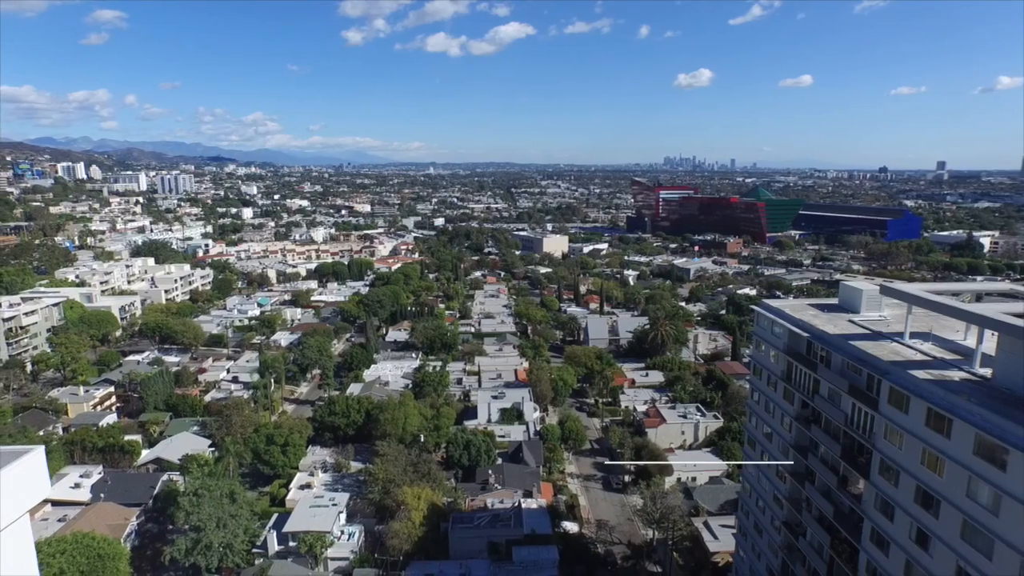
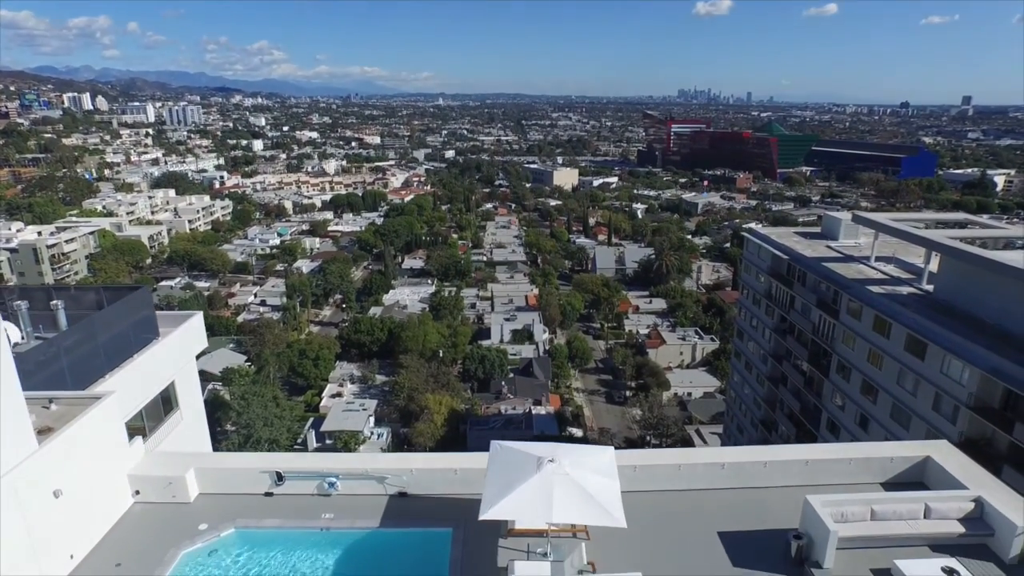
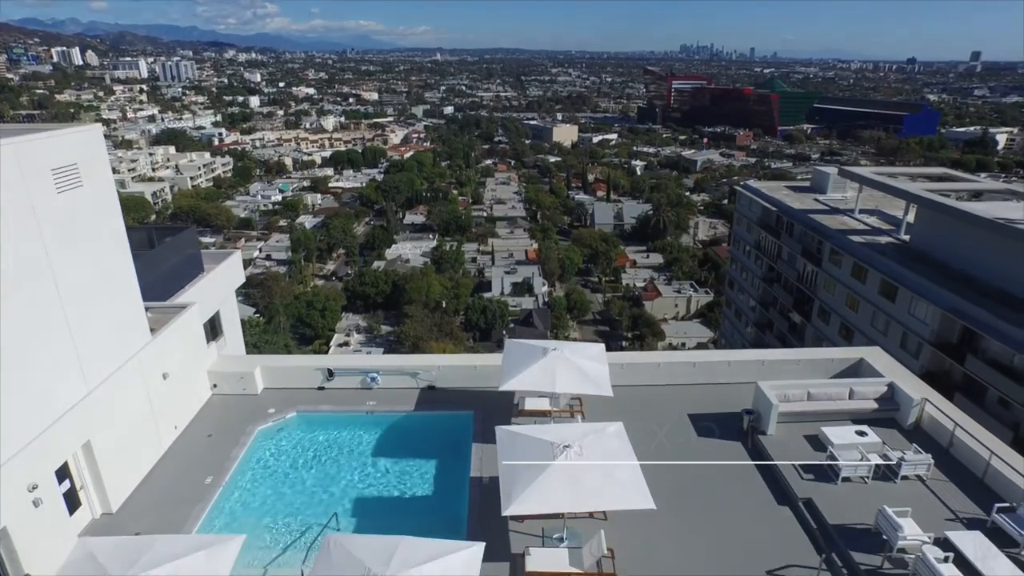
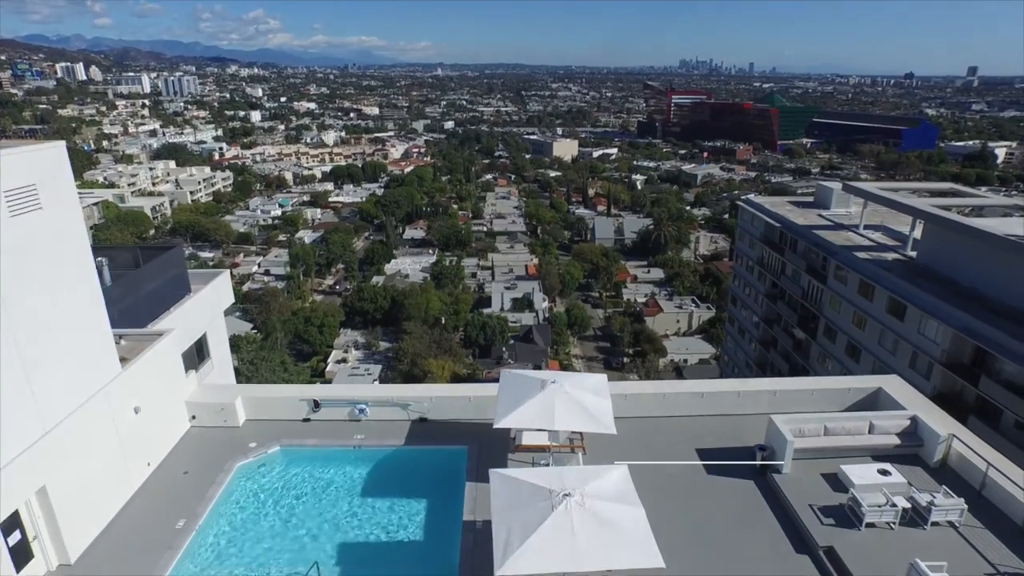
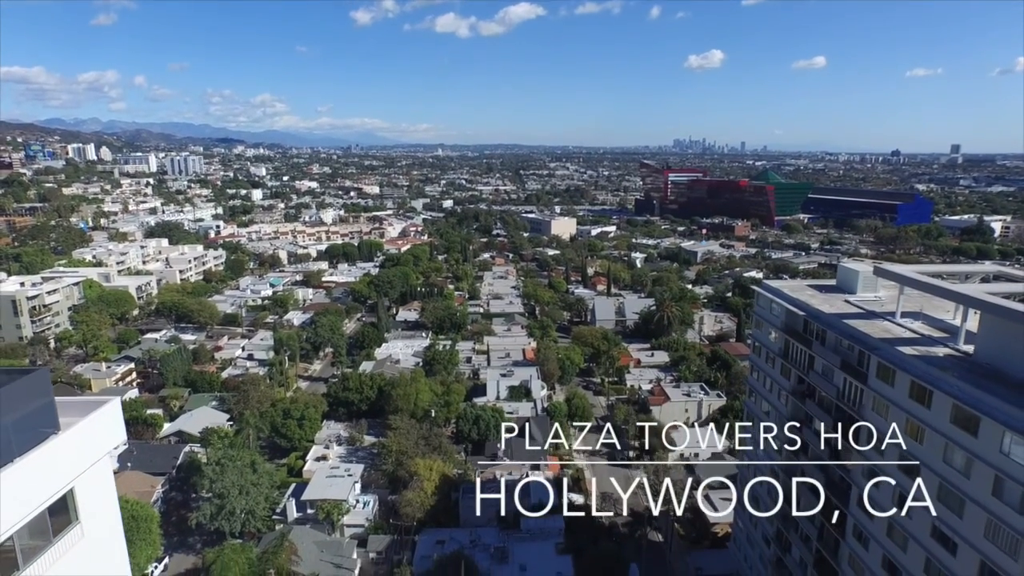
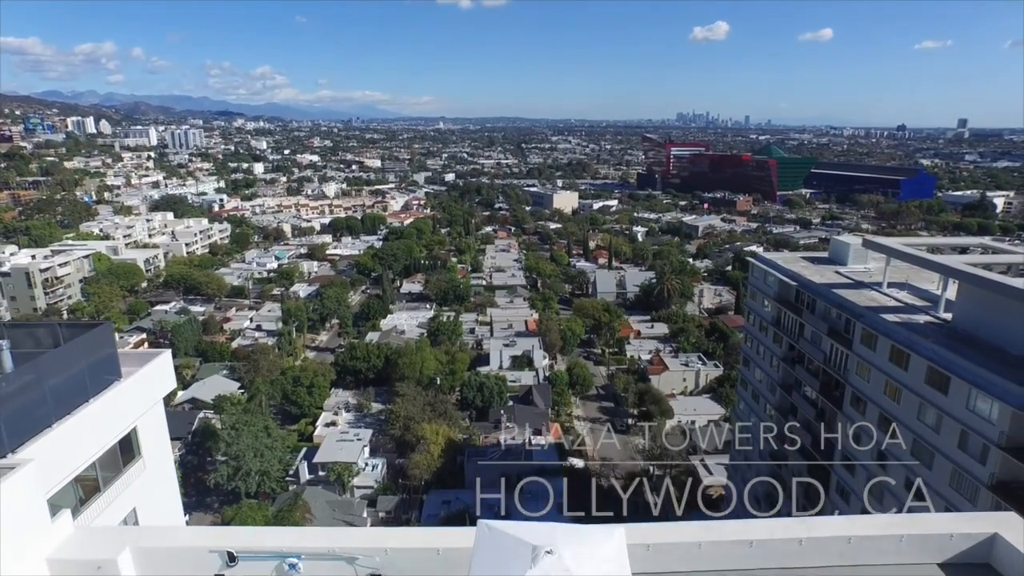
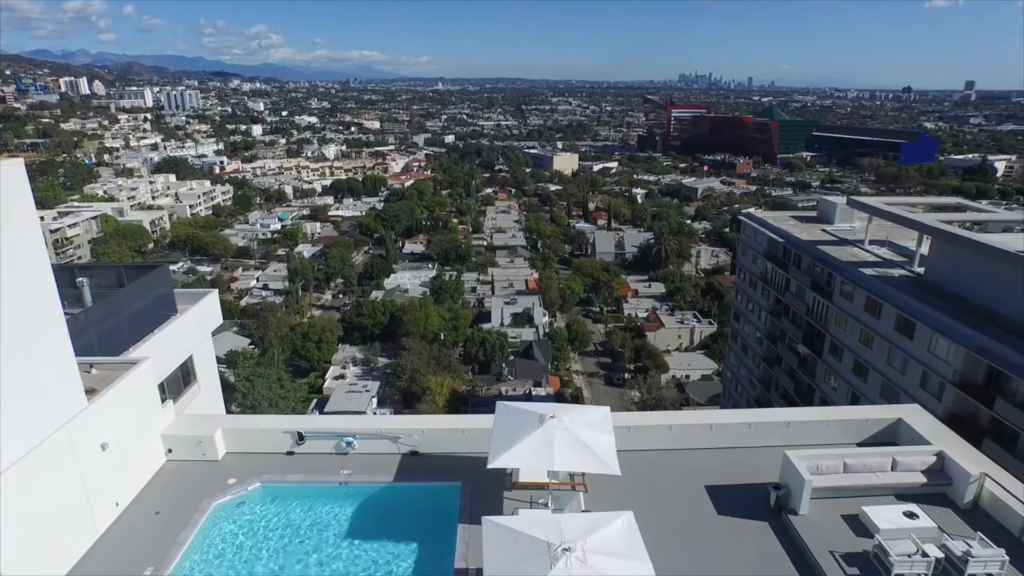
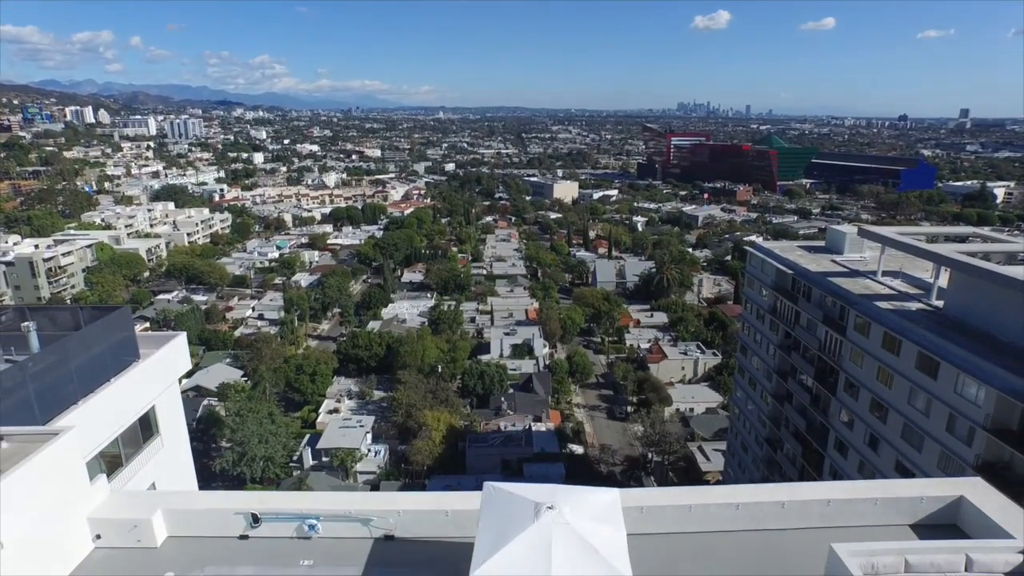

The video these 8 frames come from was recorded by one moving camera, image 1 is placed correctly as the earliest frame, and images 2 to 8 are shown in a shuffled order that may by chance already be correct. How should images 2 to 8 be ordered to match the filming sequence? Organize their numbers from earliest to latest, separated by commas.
5, 6, 8, 2, 7, 4, 3
